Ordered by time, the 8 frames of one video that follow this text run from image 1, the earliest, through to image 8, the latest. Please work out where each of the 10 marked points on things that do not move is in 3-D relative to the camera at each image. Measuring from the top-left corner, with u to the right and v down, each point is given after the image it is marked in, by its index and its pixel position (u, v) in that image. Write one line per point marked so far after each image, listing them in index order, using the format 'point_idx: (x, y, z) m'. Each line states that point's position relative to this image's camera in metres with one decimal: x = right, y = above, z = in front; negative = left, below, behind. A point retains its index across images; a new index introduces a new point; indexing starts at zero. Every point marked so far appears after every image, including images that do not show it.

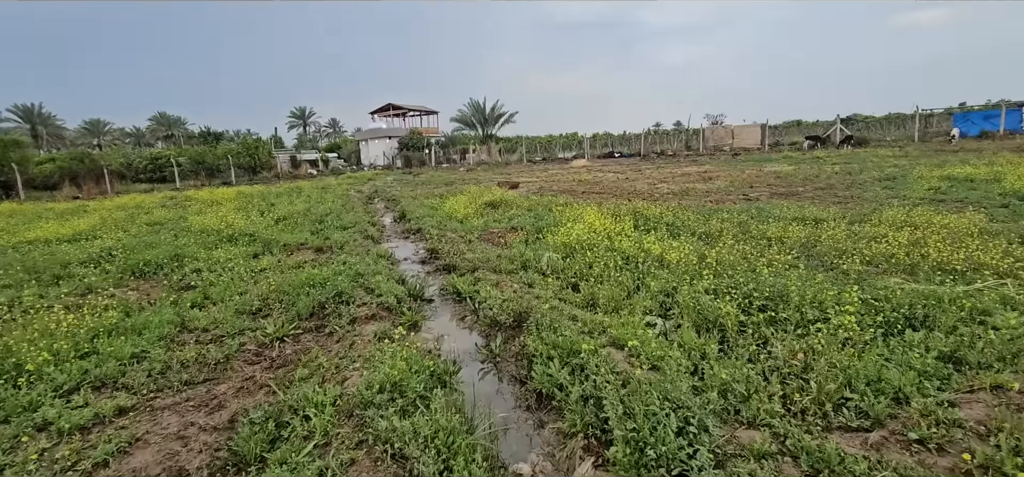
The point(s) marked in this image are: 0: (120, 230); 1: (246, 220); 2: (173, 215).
0: (-8.3, +0.1, +10.8) m
1: (-5.7, +0.3, +10.9) m
2: (-9.0, +0.6, +13.5) m
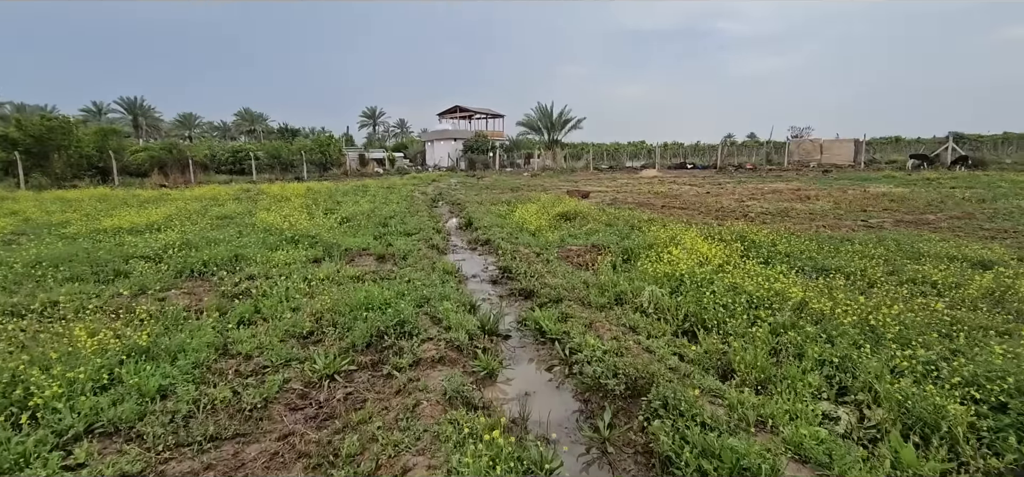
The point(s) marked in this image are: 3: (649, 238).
0: (-6.8, +0.3, +10.8) m
1: (-4.2, +0.3, +10.5) m
2: (-7.1, +0.8, +13.5) m
3: (+2.0, 0.0, +7.4) m
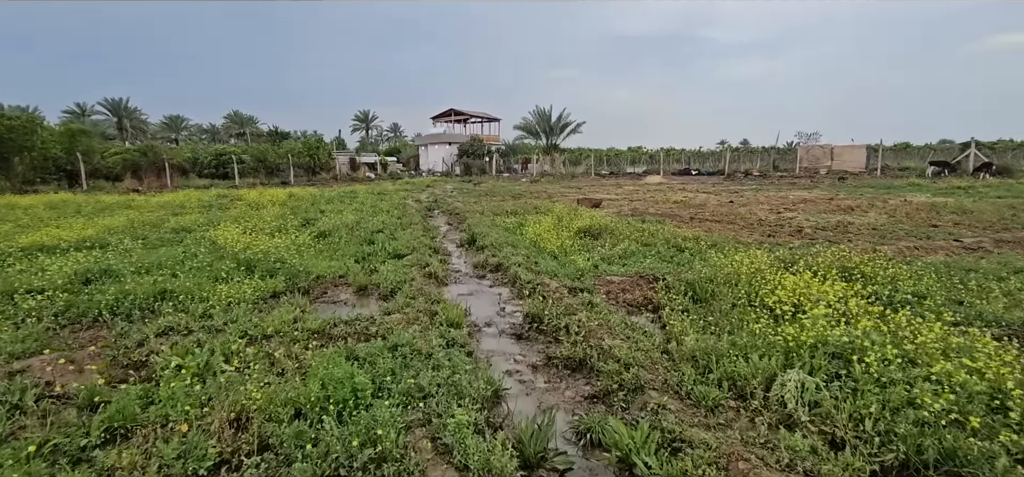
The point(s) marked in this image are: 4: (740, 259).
0: (-6.6, 0.0, +8.9) m
1: (-4.0, 0.0, +8.6) m
2: (-7.0, +0.4, +11.6) m
3: (+2.2, -0.3, +5.6) m
4: (+2.8, -0.2, +6.2) m
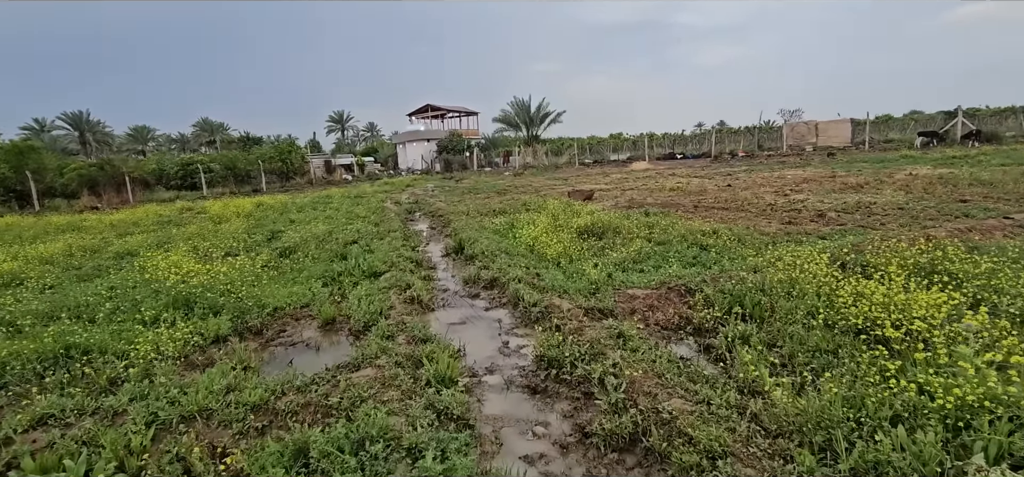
0: (-6.7, -0.5, +7.6) m
1: (-4.1, -0.3, +7.4) m
2: (-7.2, 0.0, +10.3) m
3: (+2.2, -0.3, +4.6) m
4: (+2.8, -0.2, +5.2) m
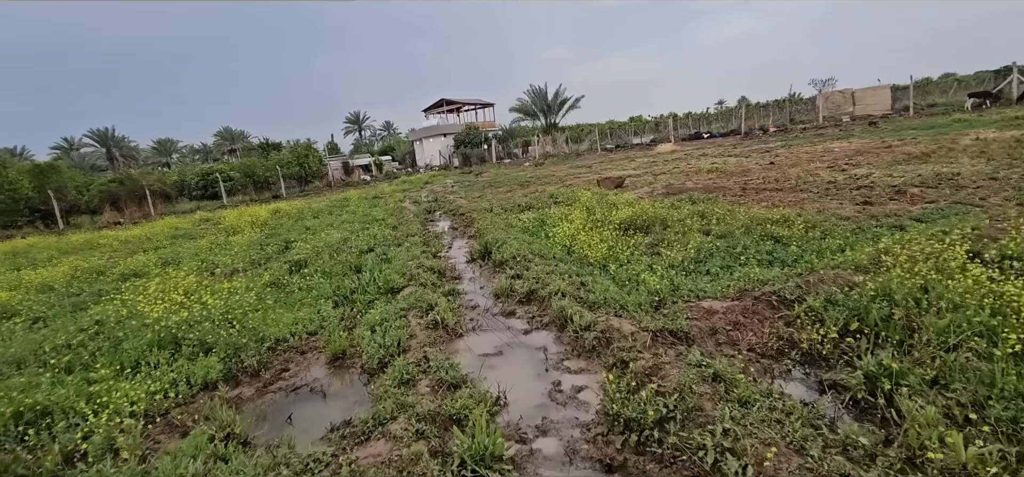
0: (-6.2, -0.9, +7.0) m
1: (-3.6, -0.5, +6.7) m
2: (-6.6, -0.4, +9.7) m
3: (+2.6, -0.3, +3.6) m
4: (+3.1, -0.1, +4.1) m
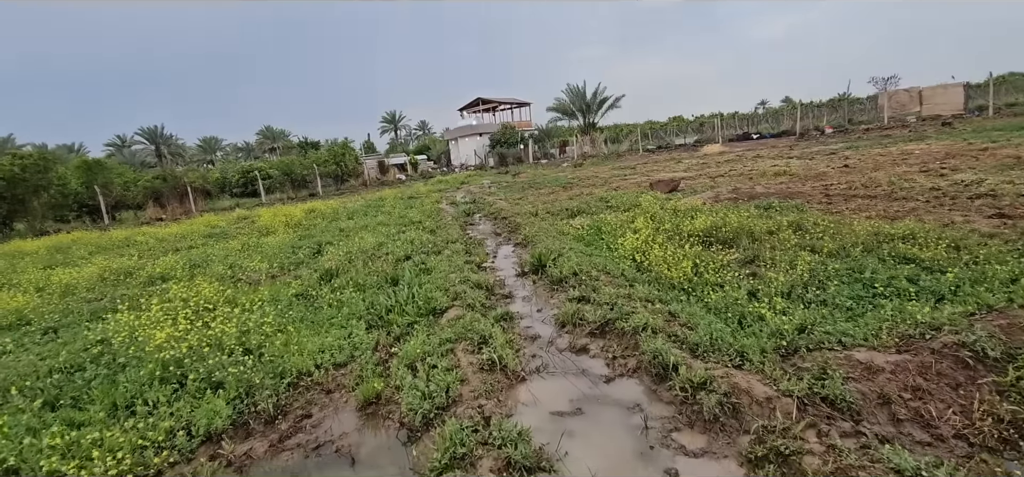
0: (-5.5, -0.9, +6.4) m
1: (-3.0, -0.6, +6.0) m
2: (-5.7, -0.4, +9.2) m
3: (+3.0, -0.5, +2.5) m
4: (+3.6, -0.3, +3.0) m
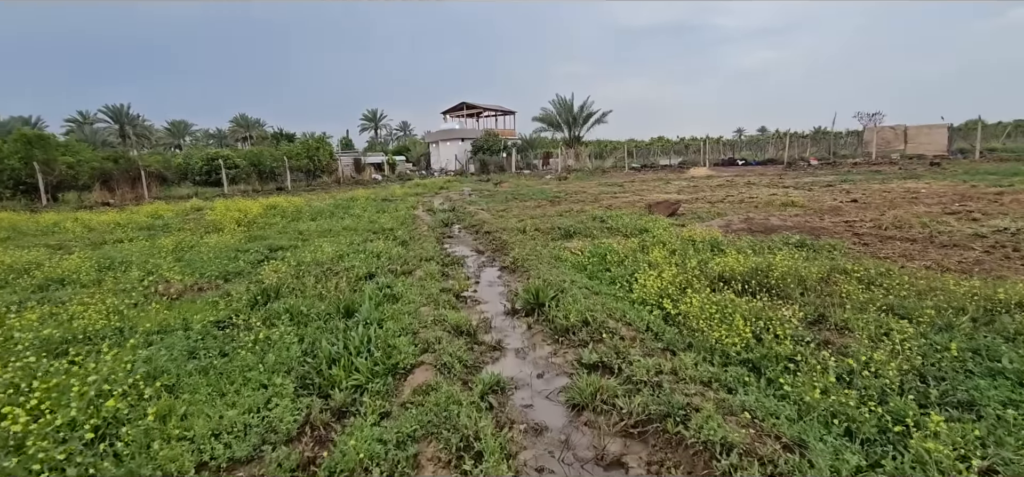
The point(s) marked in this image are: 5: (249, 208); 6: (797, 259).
0: (-5.7, -0.8, +4.8) m
1: (-3.1, -0.7, +4.5) m
2: (-6.0, -0.3, +7.6) m
3: (+3.1, -0.9, +1.3) m
4: (+3.6, -0.8, +1.9) m
5: (-7.8, +0.9, +14.9) m
6: (+3.1, -0.2, +5.5) m
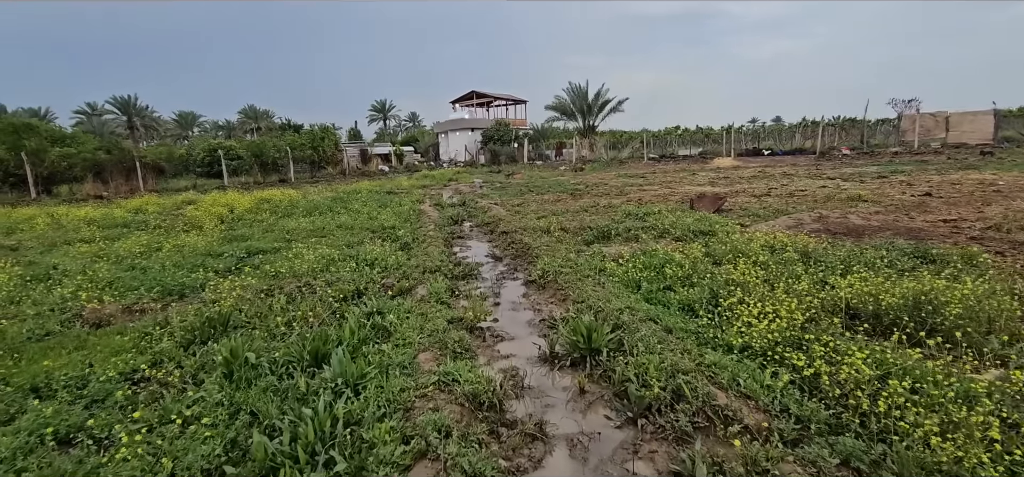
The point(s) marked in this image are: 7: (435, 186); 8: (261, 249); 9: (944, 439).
0: (-5.4, -0.9, +3.4) m
1: (-2.8, -0.8, +3.1) m
2: (-5.7, -0.4, +6.2) m
3: (+3.3, -1.0, -0.2) m
4: (+3.9, -0.9, +0.3) m
5: (-7.4, +1.0, +13.5) m
6: (+3.4, -0.3, +4.0) m
7: (-2.8, +1.9, +18.4) m
8: (-3.7, -0.1, +7.5) m
9: (+1.7, -0.8, +2.0) m
